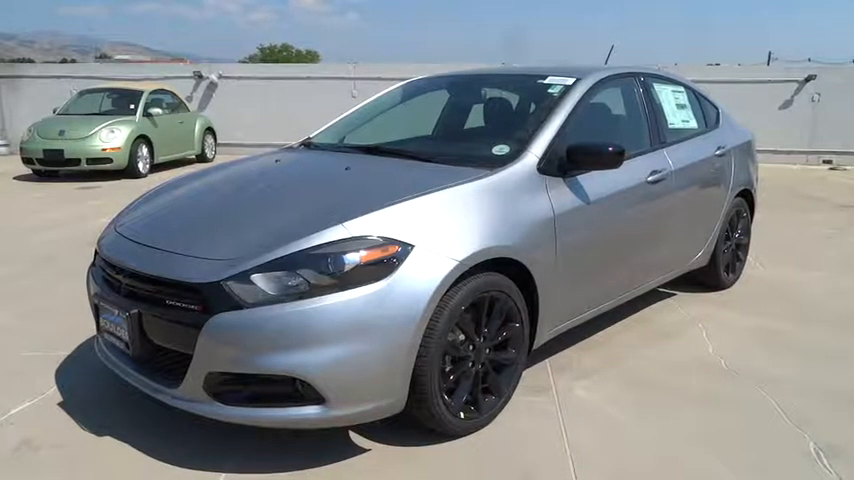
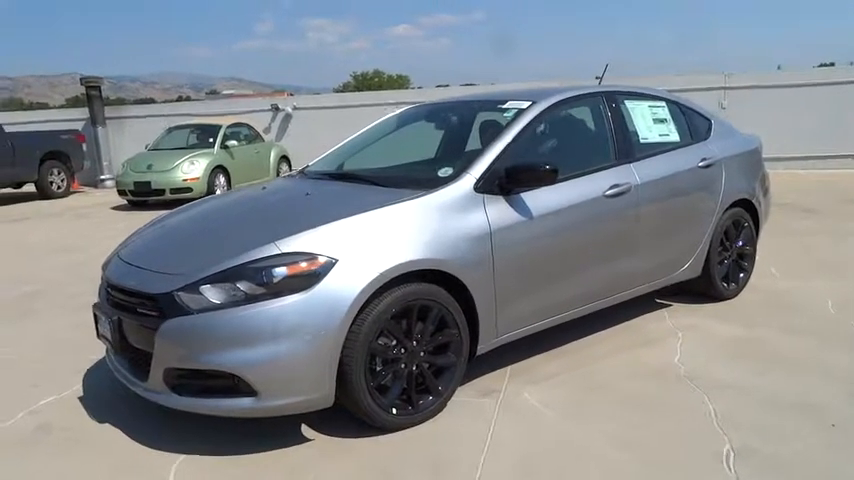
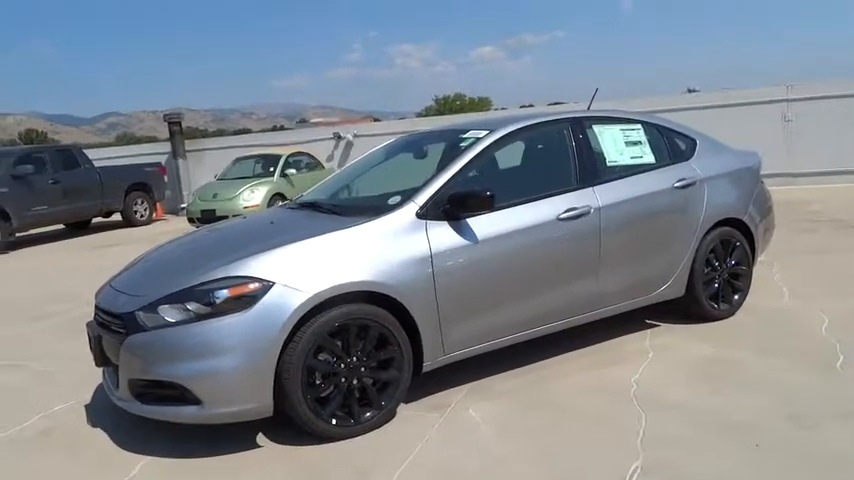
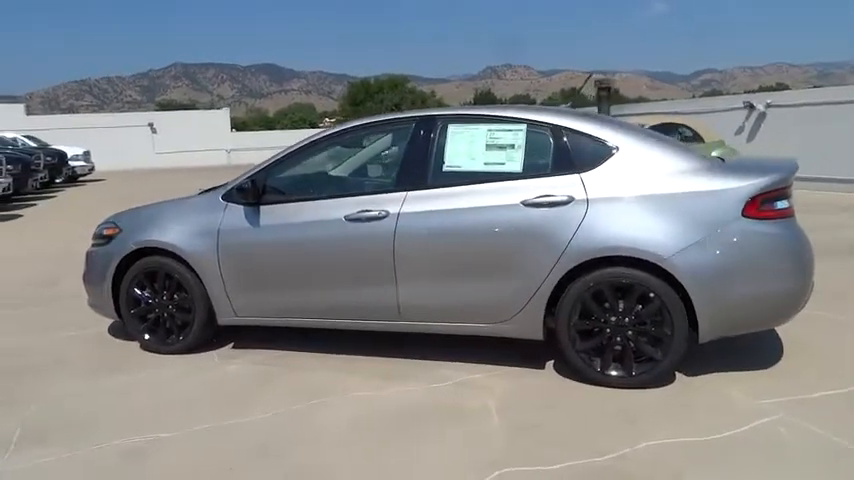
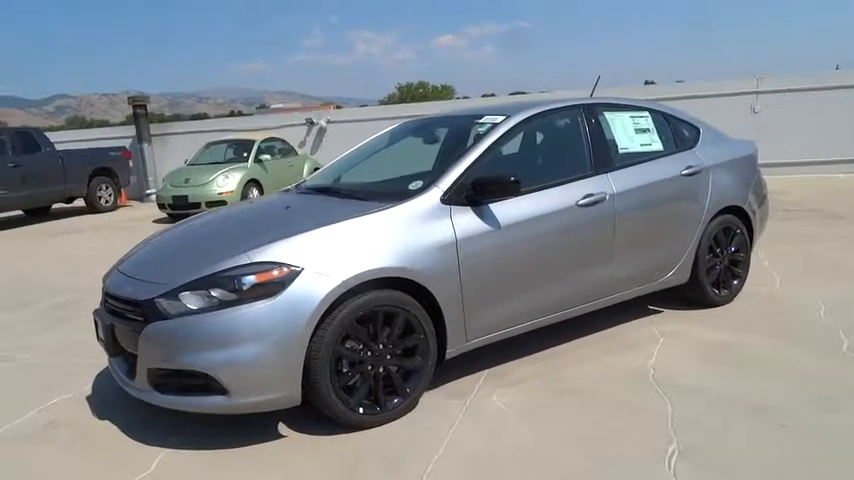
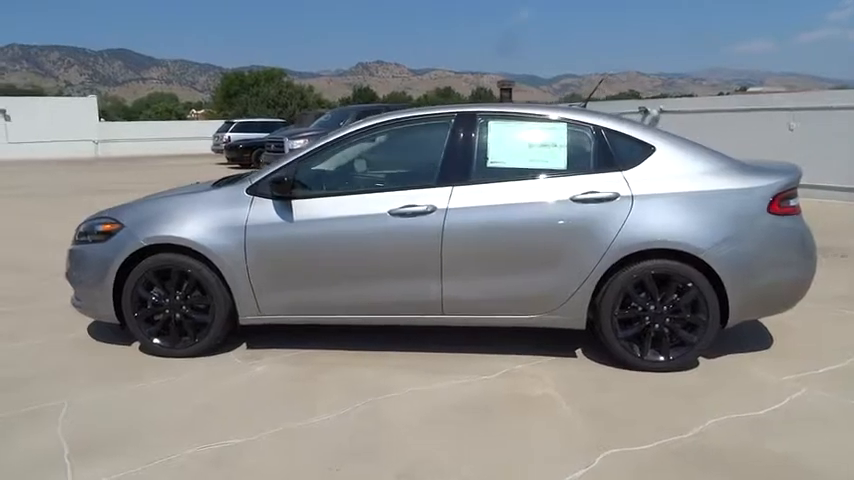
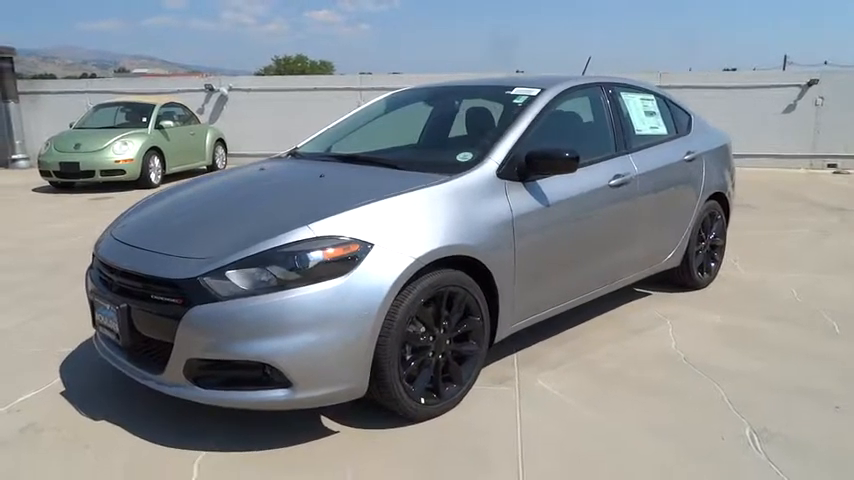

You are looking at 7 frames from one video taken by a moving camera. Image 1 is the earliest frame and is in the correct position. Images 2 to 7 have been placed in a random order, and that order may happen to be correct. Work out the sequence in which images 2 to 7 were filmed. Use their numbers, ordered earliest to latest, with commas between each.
7, 2, 5, 3, 6, 4
